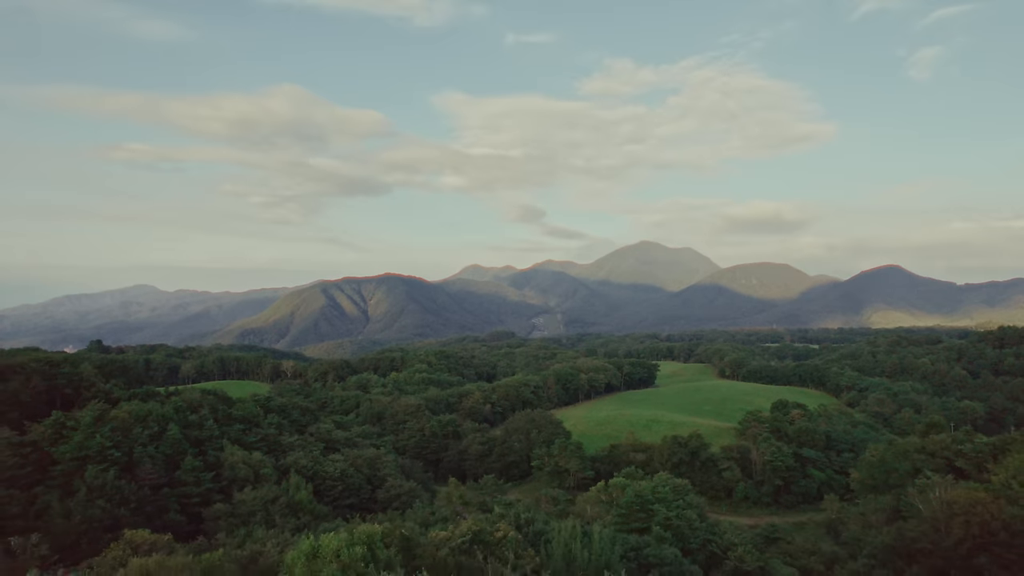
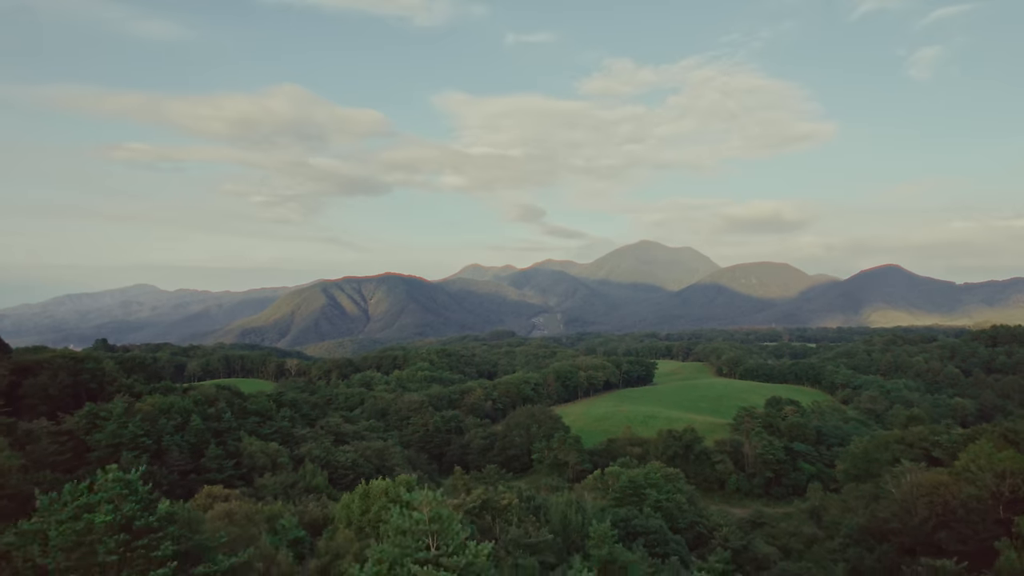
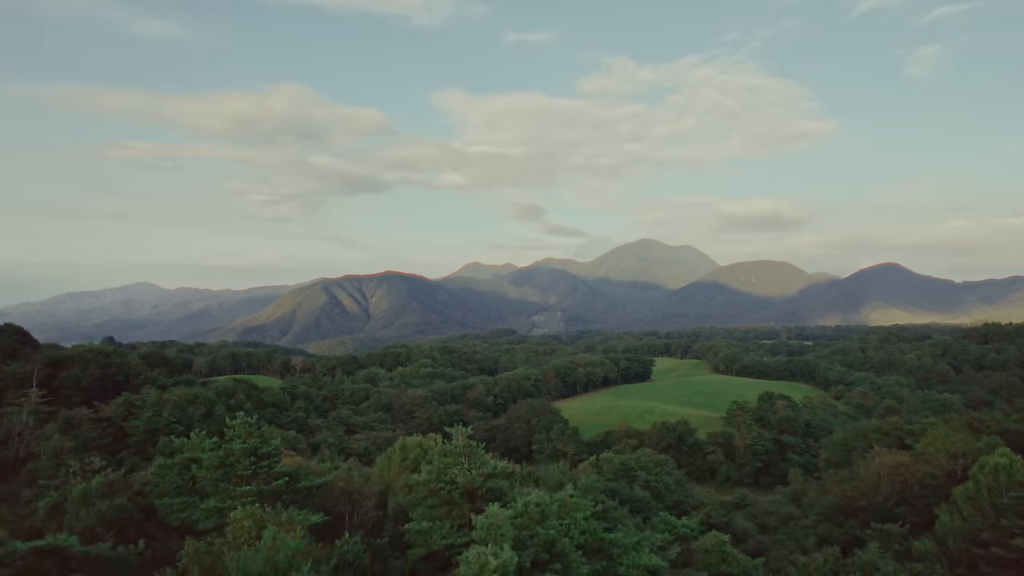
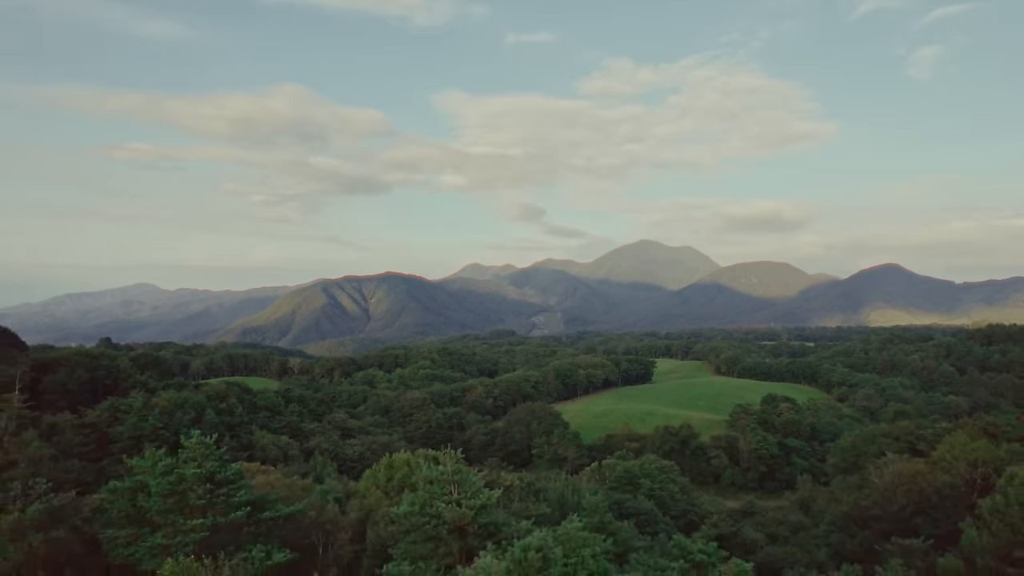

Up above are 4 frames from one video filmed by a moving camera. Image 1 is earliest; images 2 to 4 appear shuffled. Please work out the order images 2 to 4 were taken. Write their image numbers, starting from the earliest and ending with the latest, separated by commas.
2, 4, 3
